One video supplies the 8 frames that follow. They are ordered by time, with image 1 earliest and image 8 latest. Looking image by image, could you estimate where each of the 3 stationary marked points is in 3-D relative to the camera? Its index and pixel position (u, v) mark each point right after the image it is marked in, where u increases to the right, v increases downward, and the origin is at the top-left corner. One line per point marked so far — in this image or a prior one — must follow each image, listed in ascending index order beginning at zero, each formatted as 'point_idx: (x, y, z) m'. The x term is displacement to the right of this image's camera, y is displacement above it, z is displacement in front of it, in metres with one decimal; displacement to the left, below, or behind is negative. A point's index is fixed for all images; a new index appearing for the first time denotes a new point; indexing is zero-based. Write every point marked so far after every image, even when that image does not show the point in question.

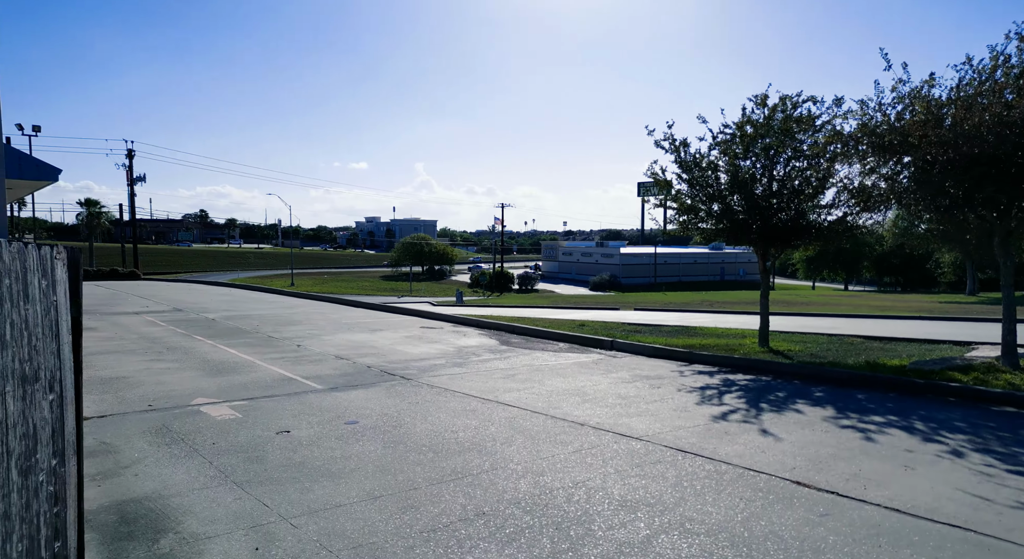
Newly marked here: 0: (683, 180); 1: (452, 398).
0: (+3.8, +2.2, +13.8) m
1: (-0.8, -1.5, +7.9) m
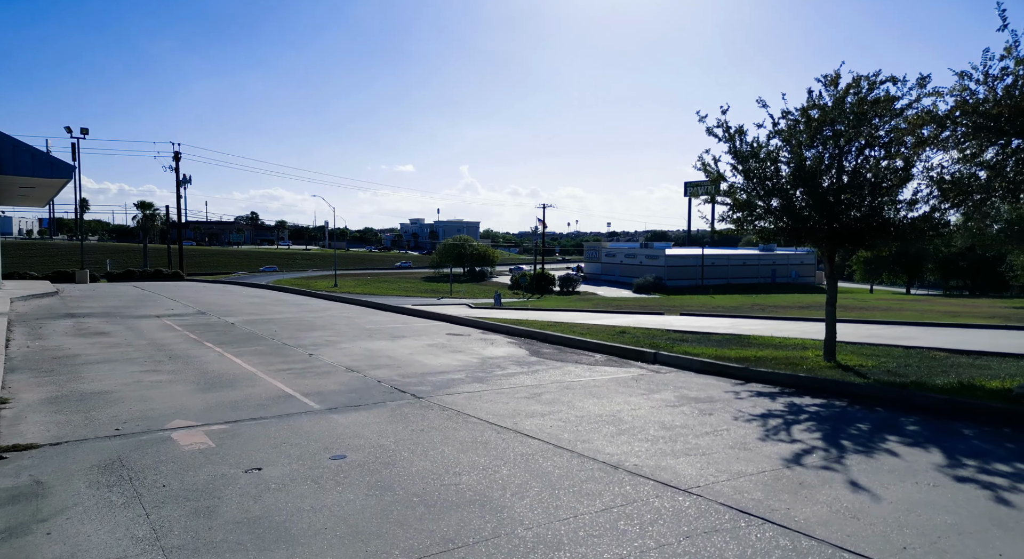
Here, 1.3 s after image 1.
0: (+4.4, +2.1, +12.3) m
1: (-0.5, -1.6, +6.8) m
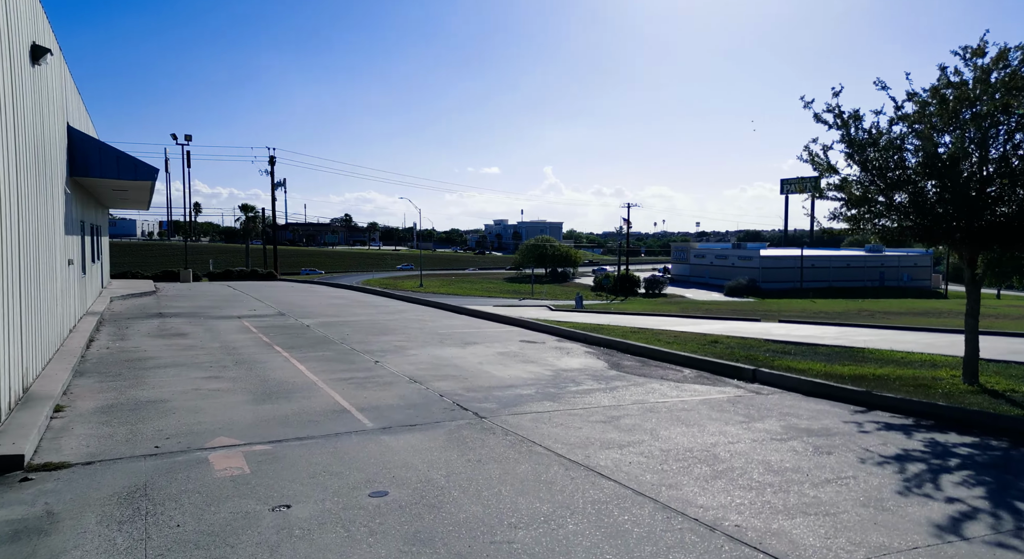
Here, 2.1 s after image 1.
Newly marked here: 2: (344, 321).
0: (+5.8, +2.0, +10.7) m
1: (+0.2, -1.7, +5.8) m
2: (-4.4, -1.1, +16.2) m
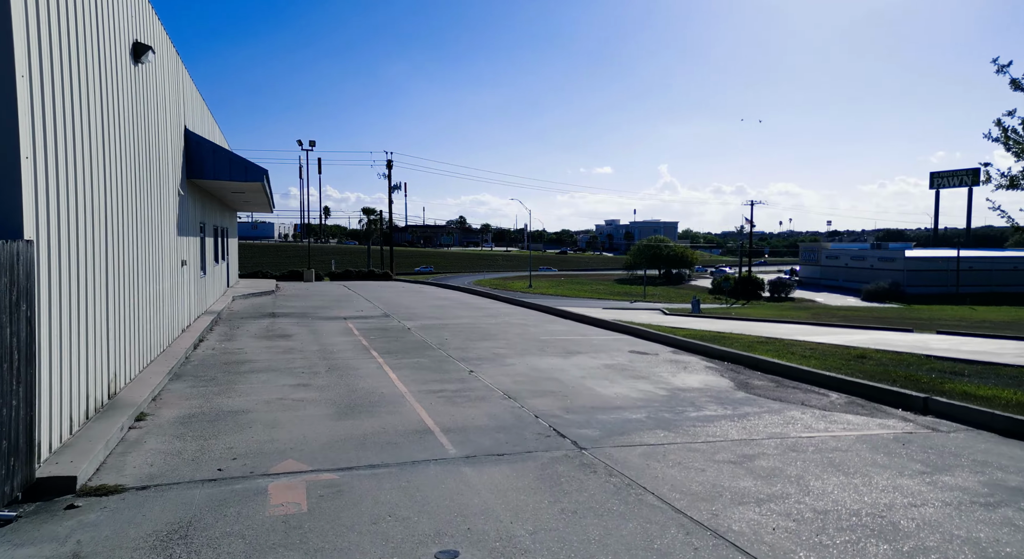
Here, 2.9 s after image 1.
0: (+7.4, +1.9, +8.4) m
1: (+0.9, -1.7, +4.7) m
2: (-1.7, -1.1, +15.6) m
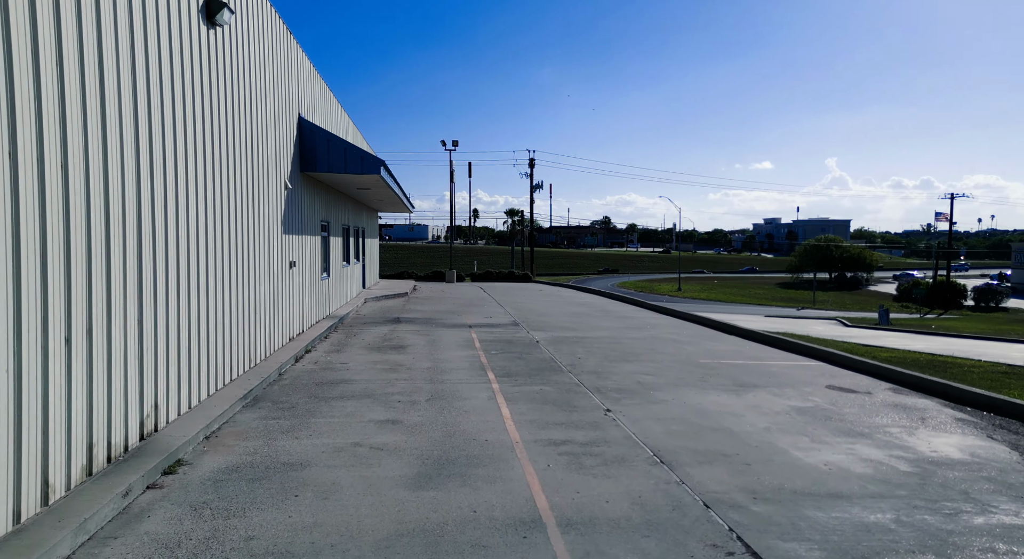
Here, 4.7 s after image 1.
0: (+8.7, +1.7, +4.2) m
1: (+1.5, -1.8, +2.0) m
2: (+1.5, -1.3, +13.3) m
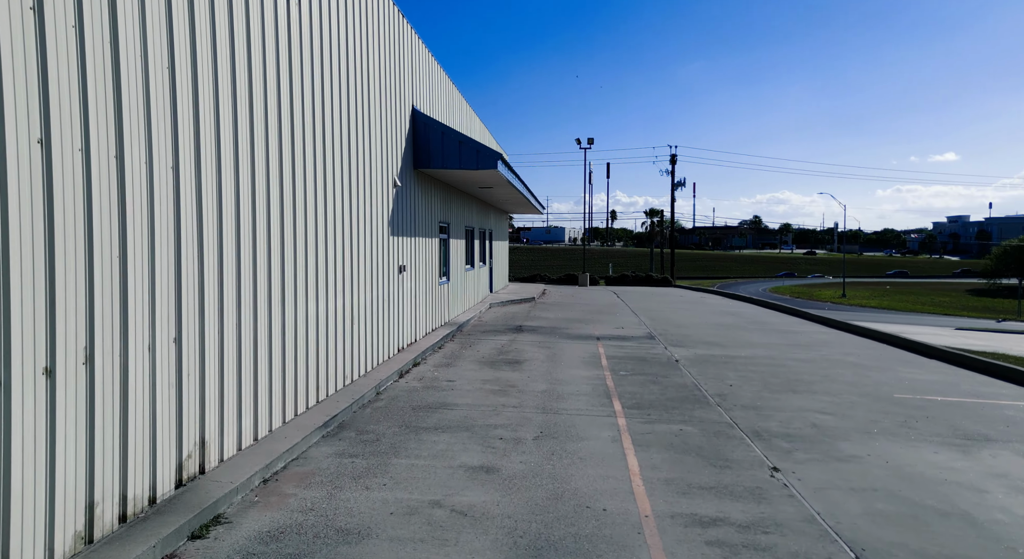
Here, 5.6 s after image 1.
0: (+9.0, +1.6, +0.6) m
1: (+1.5, -1.9, +0.1) m
2: (+3.9, -1.4, +11.1) m
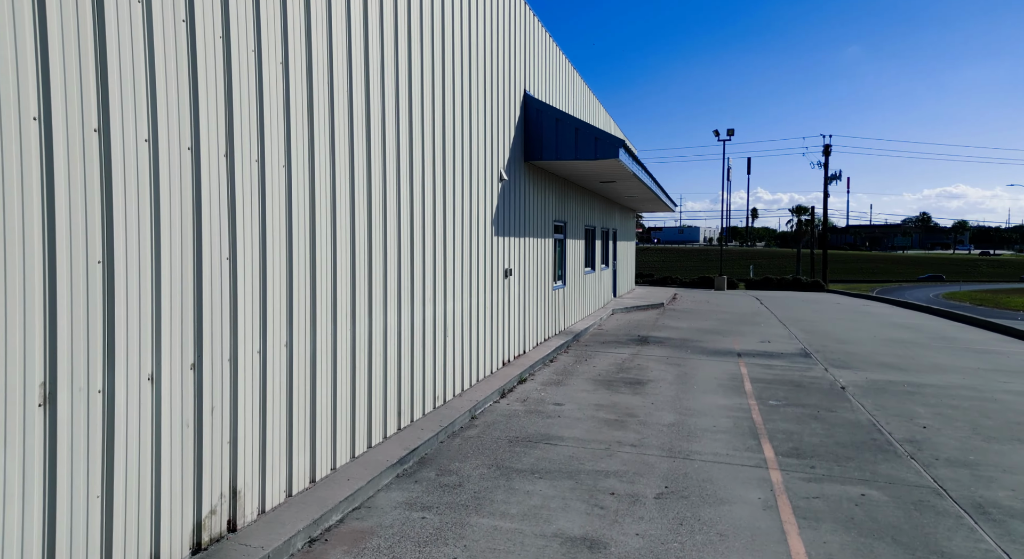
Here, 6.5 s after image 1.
0: (+8.6, +1.4, -2.5) m
1: (+1.1, -2.0, -1.5) m
2: (+5.7, -1.5, +8.8) m
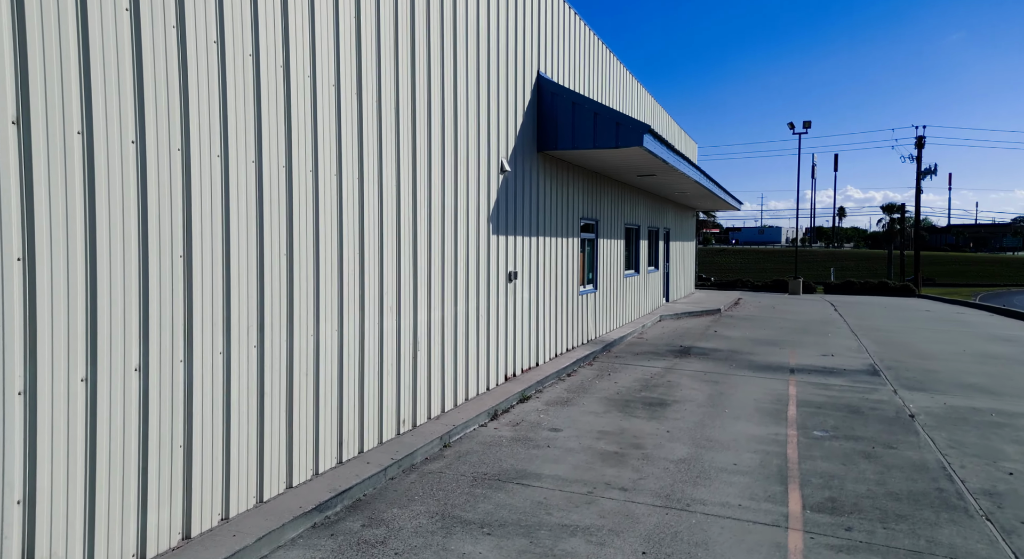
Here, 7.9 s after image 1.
0: (+7.2, +1.4, -4.4) m
1: (-0.1, -2.0, -2.6) m
2: (+5.7, -1.6, +7.1) m
